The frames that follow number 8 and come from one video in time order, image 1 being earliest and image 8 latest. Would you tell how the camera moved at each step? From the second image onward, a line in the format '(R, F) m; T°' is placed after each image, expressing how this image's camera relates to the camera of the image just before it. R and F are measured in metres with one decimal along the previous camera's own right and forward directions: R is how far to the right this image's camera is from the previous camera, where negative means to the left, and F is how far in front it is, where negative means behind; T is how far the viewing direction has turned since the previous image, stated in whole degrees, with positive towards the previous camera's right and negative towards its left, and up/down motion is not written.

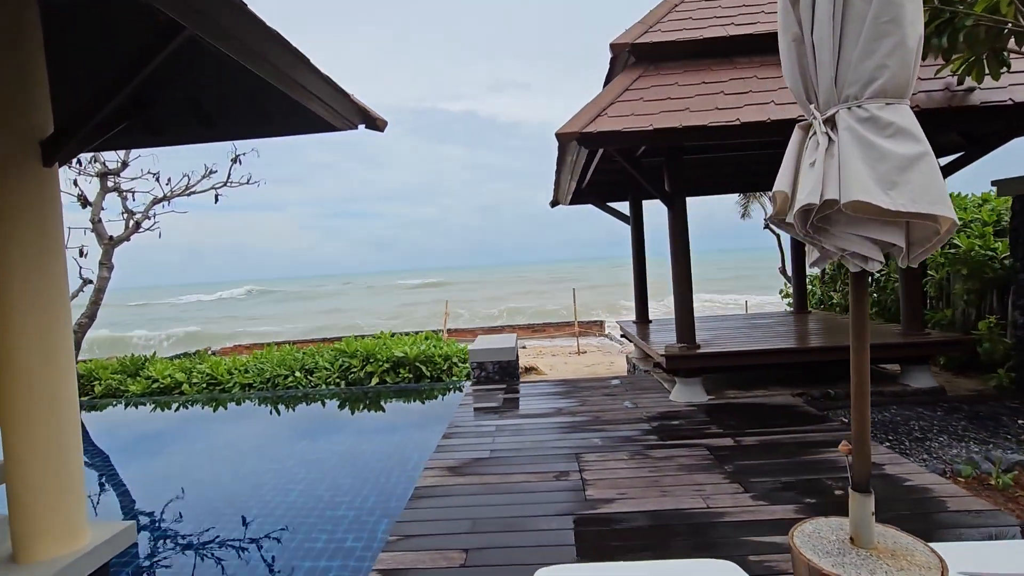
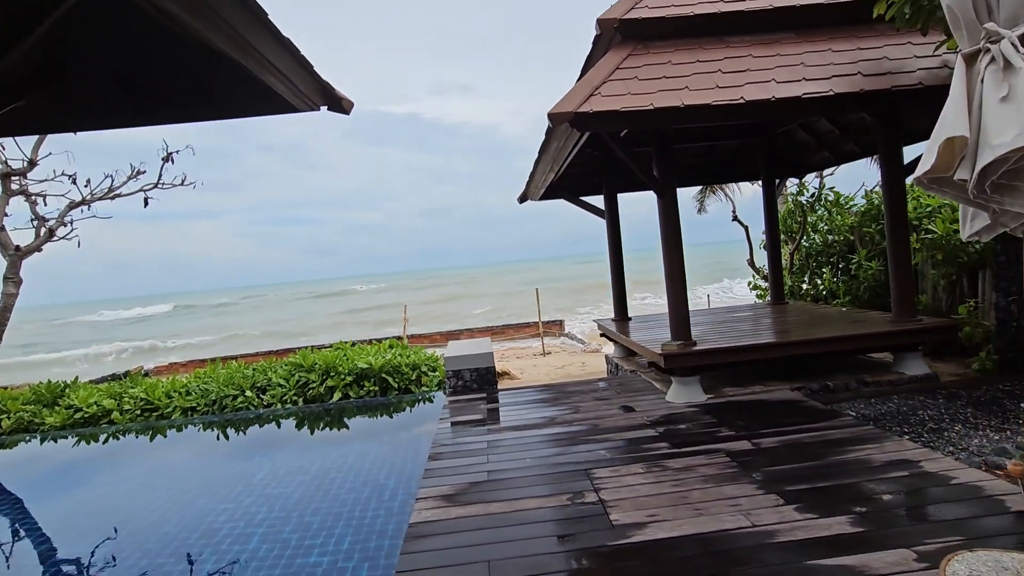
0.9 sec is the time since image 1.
(-0.3, +0.4) m; +6°
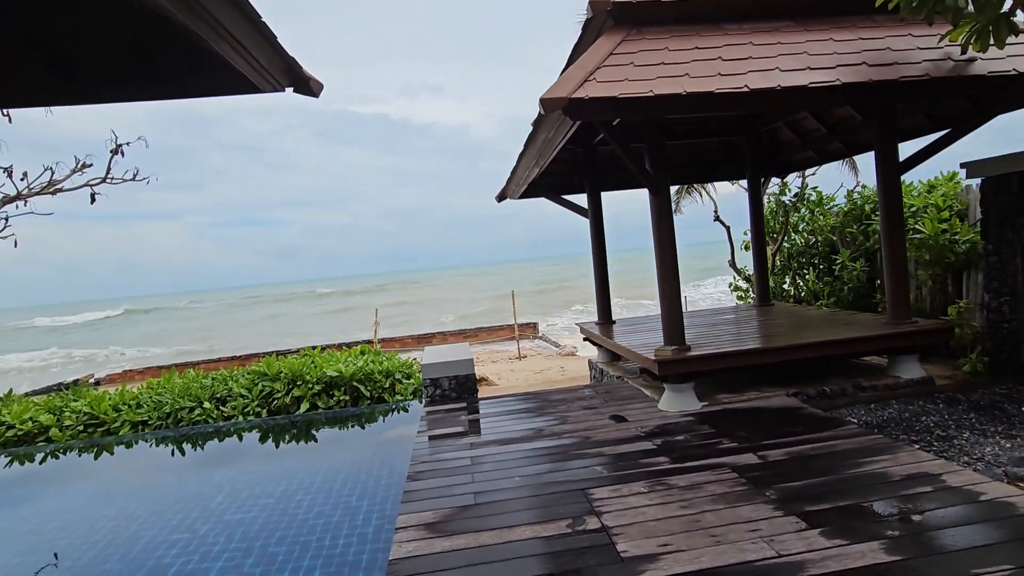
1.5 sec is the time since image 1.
(-0.1, +0.3) m; +3°
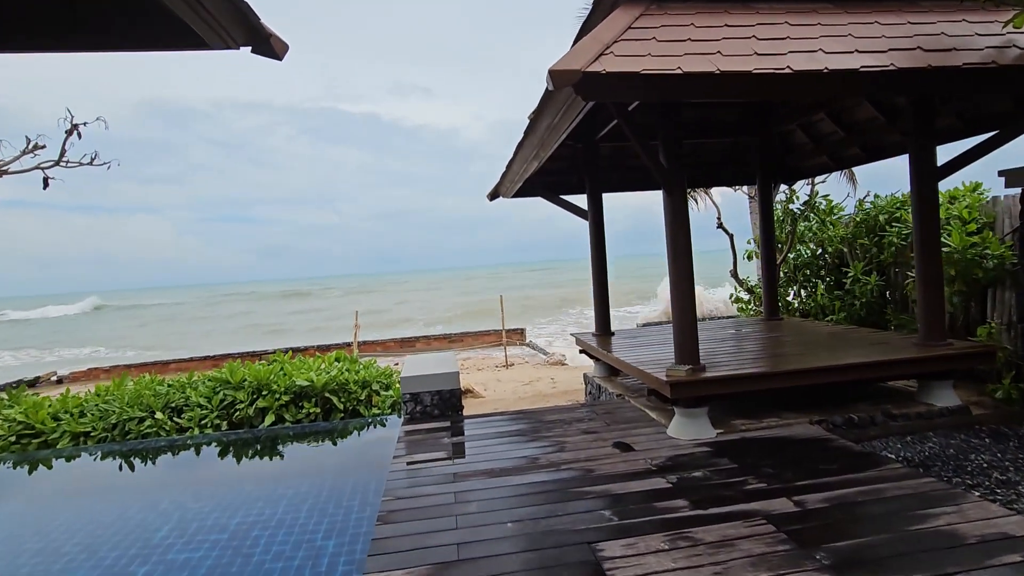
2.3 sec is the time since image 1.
(-0.1, +0.5) m; +2°
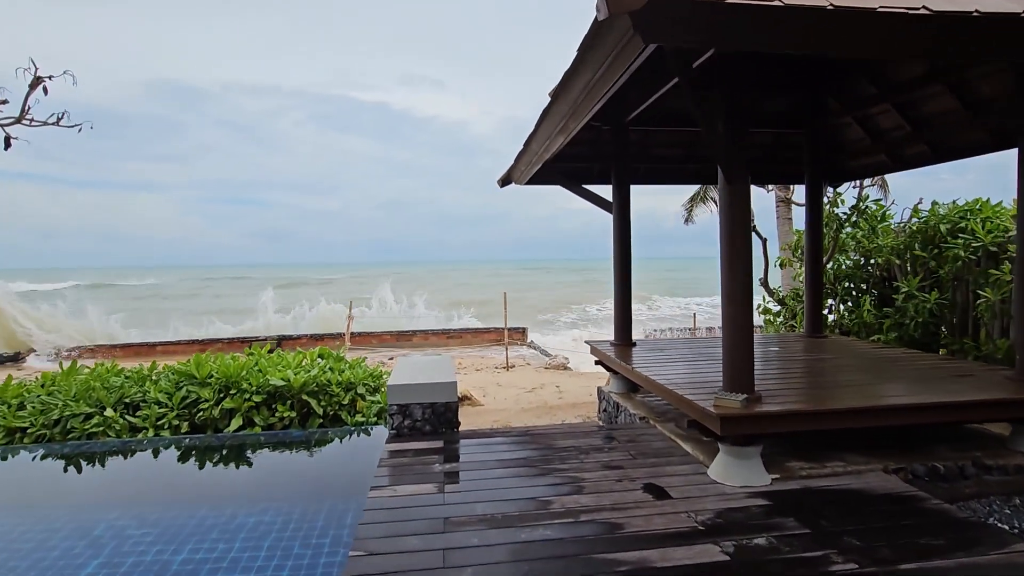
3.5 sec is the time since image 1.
(-0.1, +0.7) m; 0°
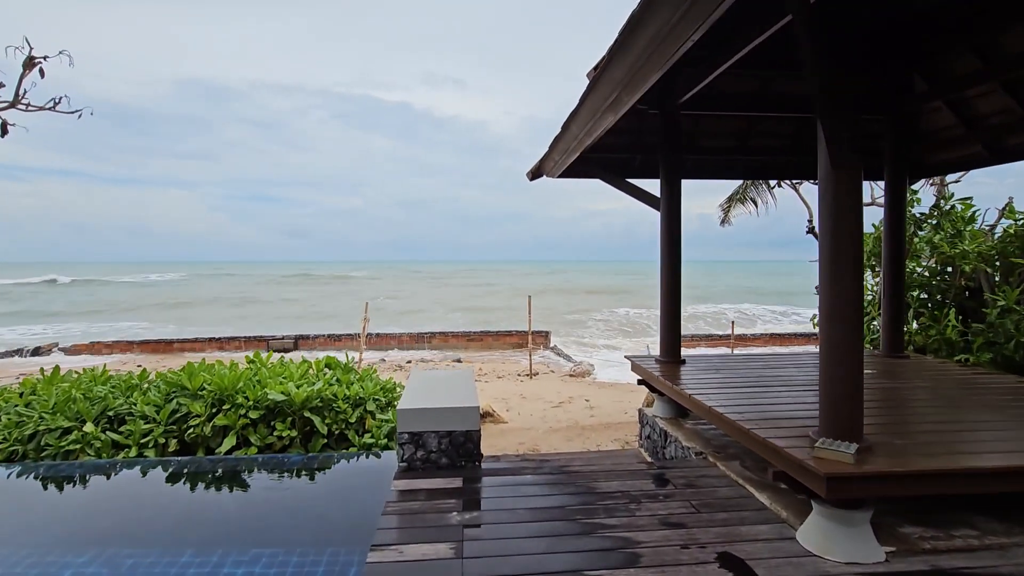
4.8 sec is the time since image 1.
(-0.1, +0.6) m; -2°
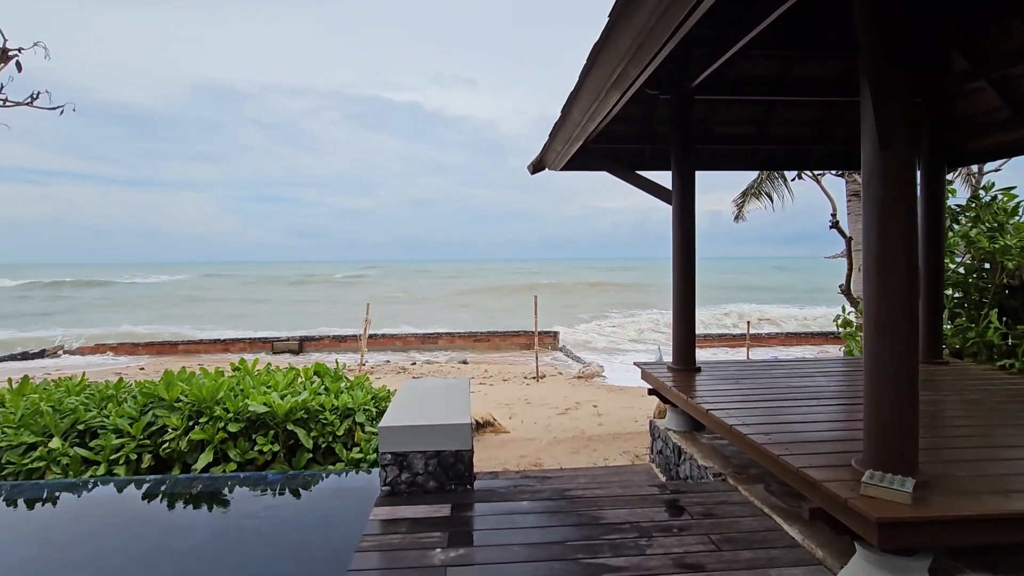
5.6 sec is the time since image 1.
(+0.1, +0.4) m; -1°
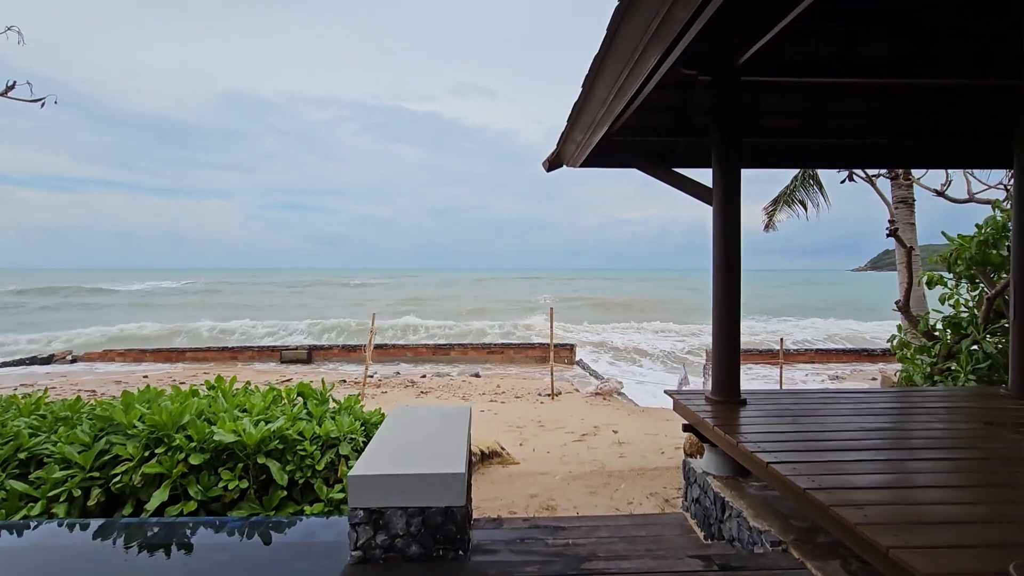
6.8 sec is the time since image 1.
(0.0, +0.6) m; -2°
